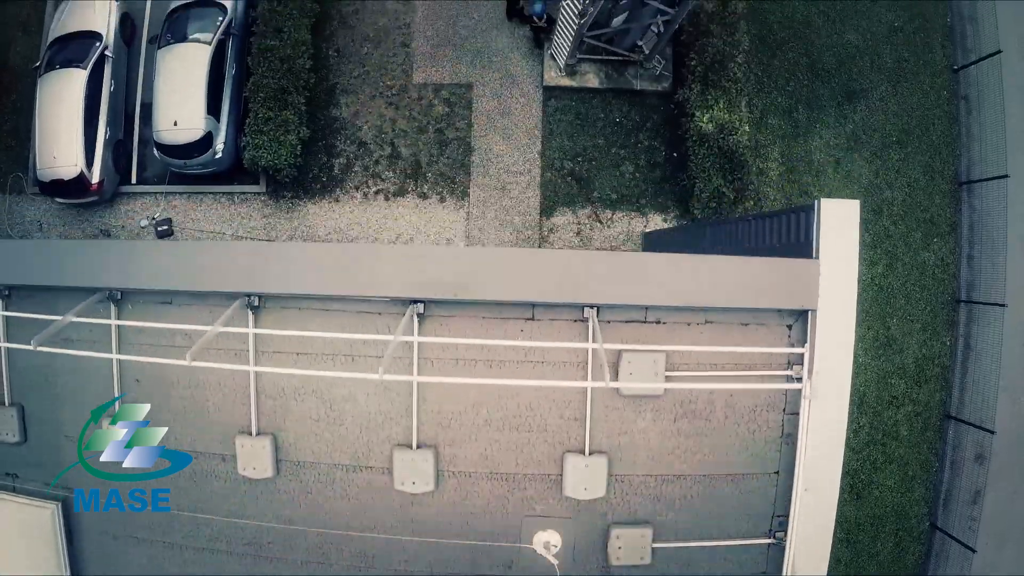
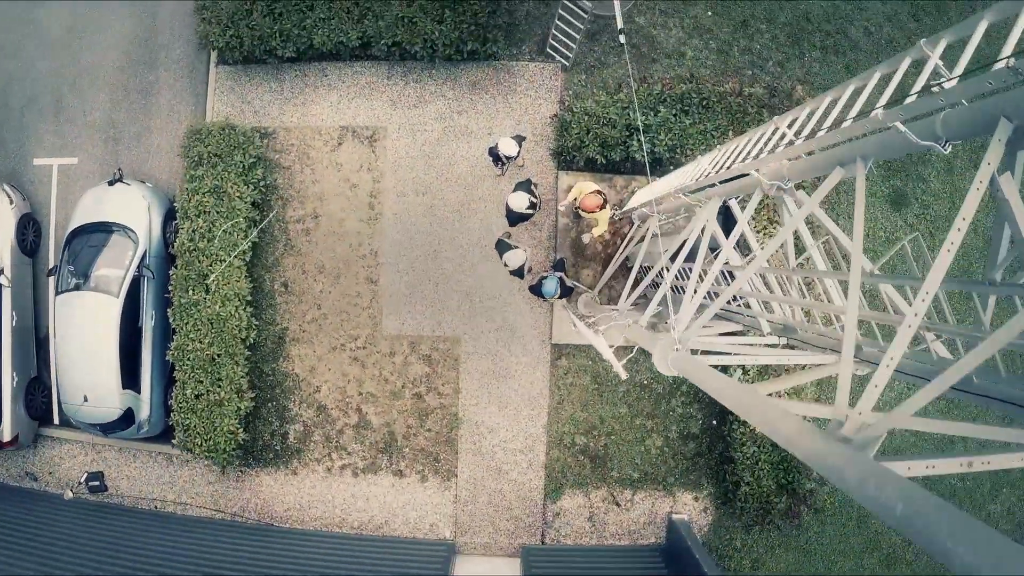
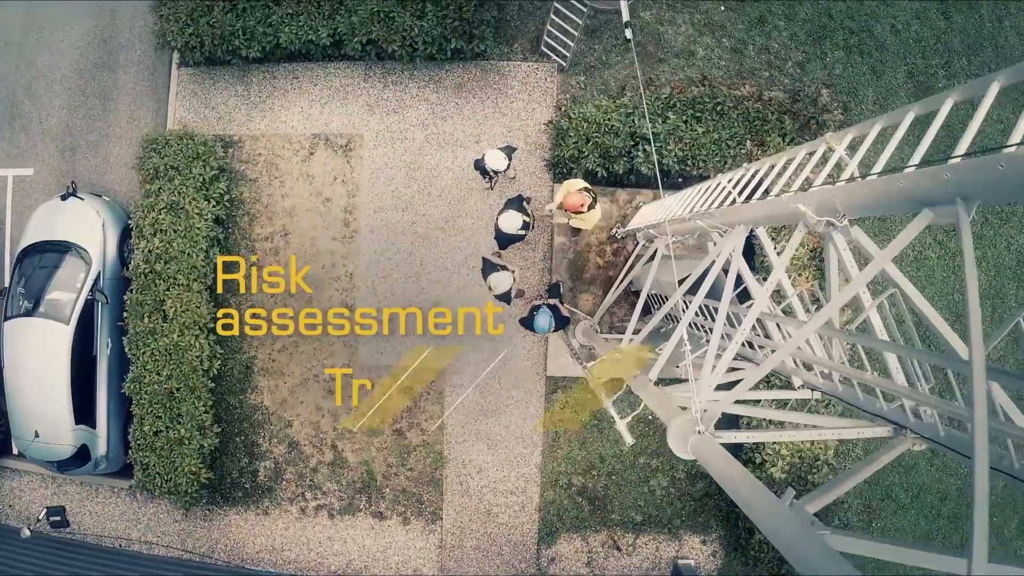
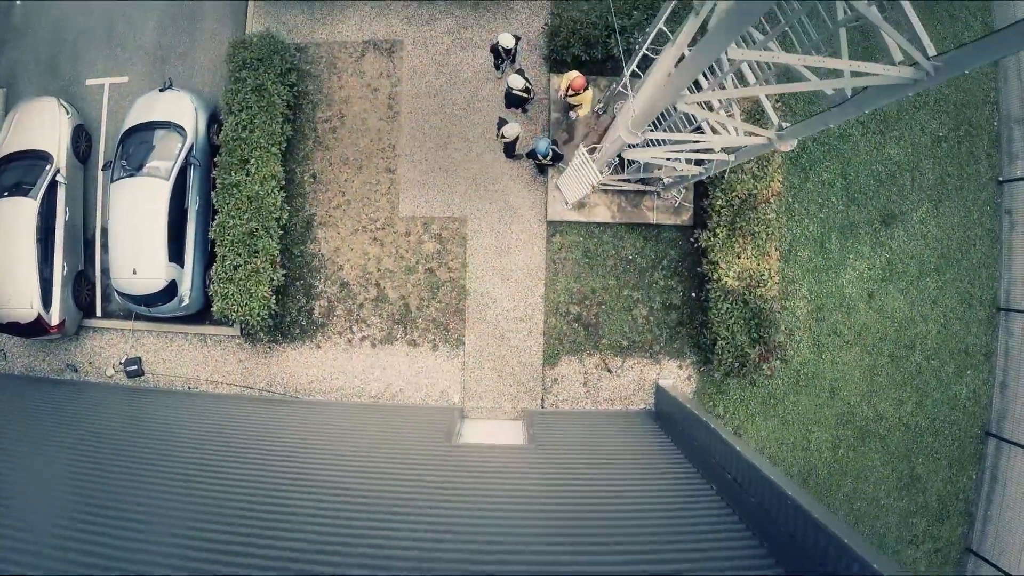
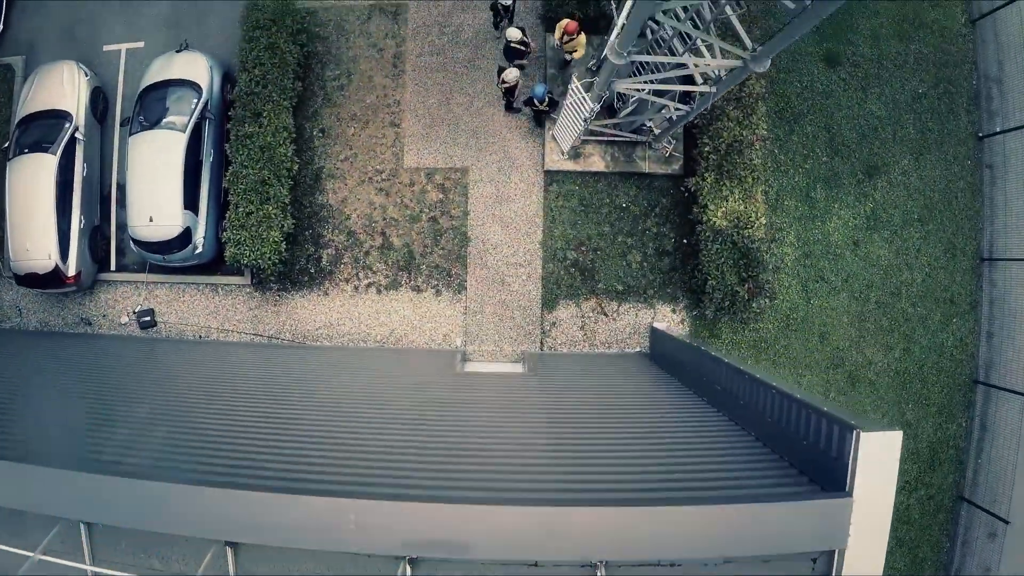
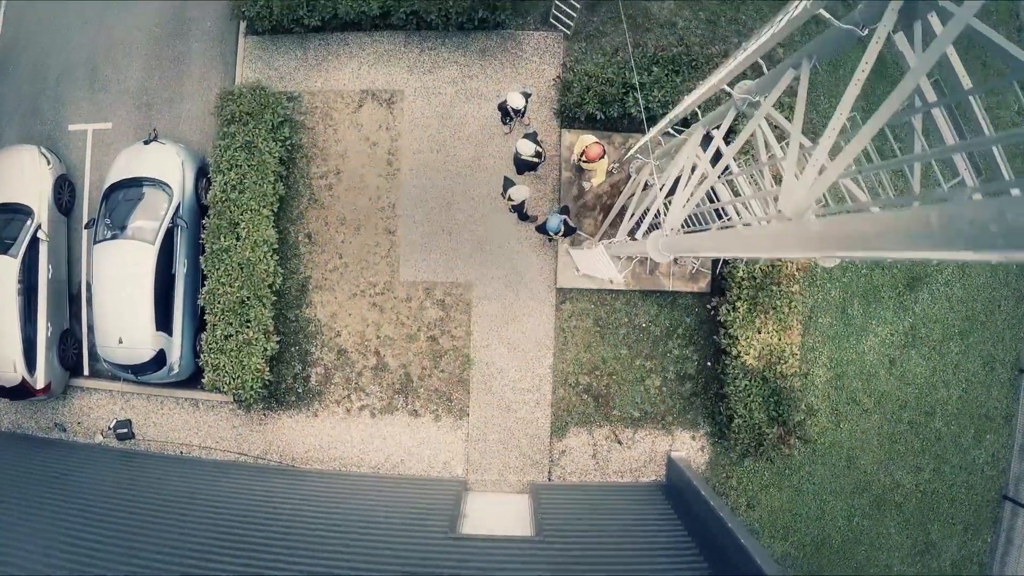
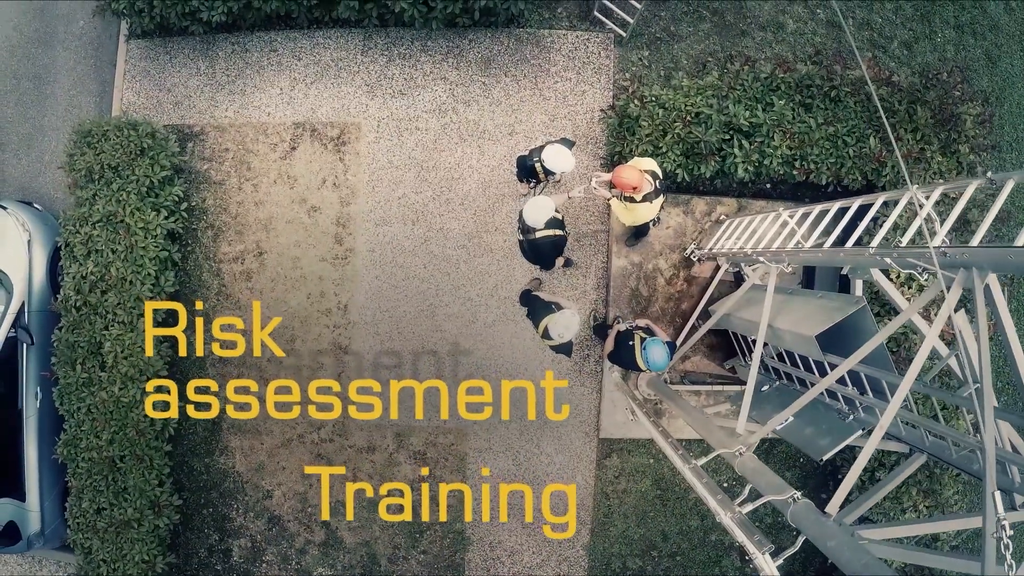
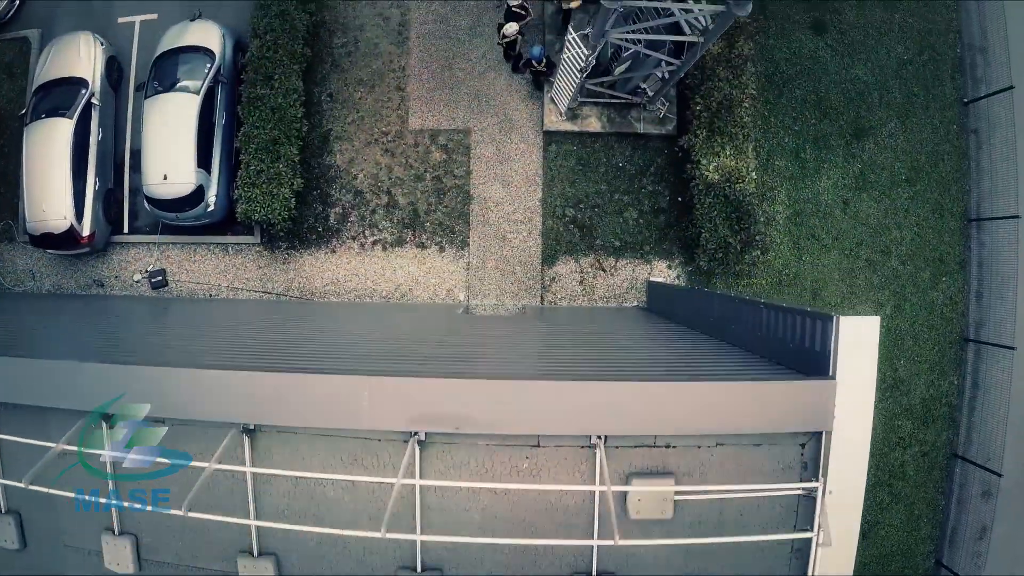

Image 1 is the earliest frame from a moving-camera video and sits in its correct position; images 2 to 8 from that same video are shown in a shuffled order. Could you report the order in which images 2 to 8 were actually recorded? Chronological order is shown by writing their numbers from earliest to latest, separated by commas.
8, 5, 4, 6, 2, 3, 7
